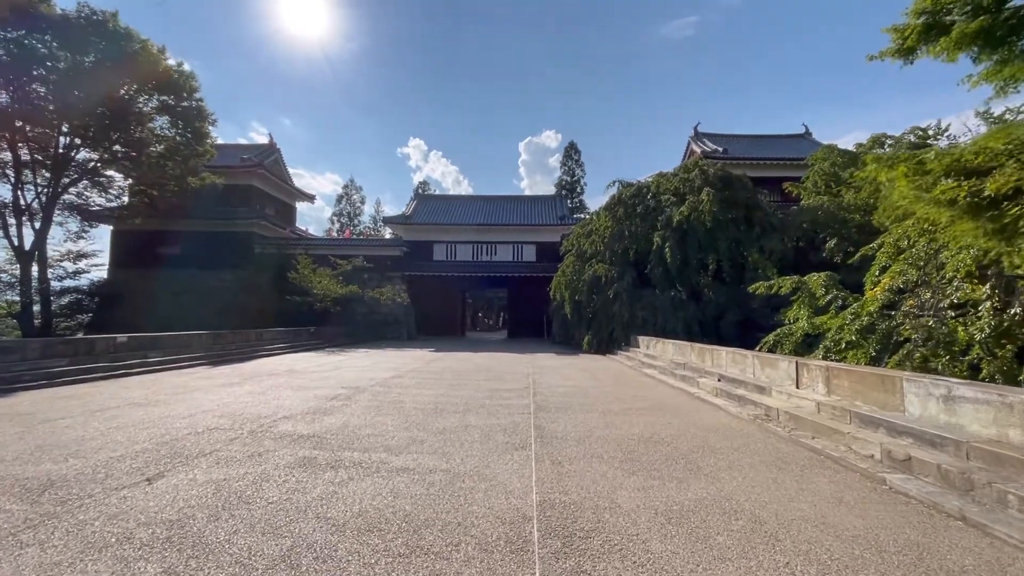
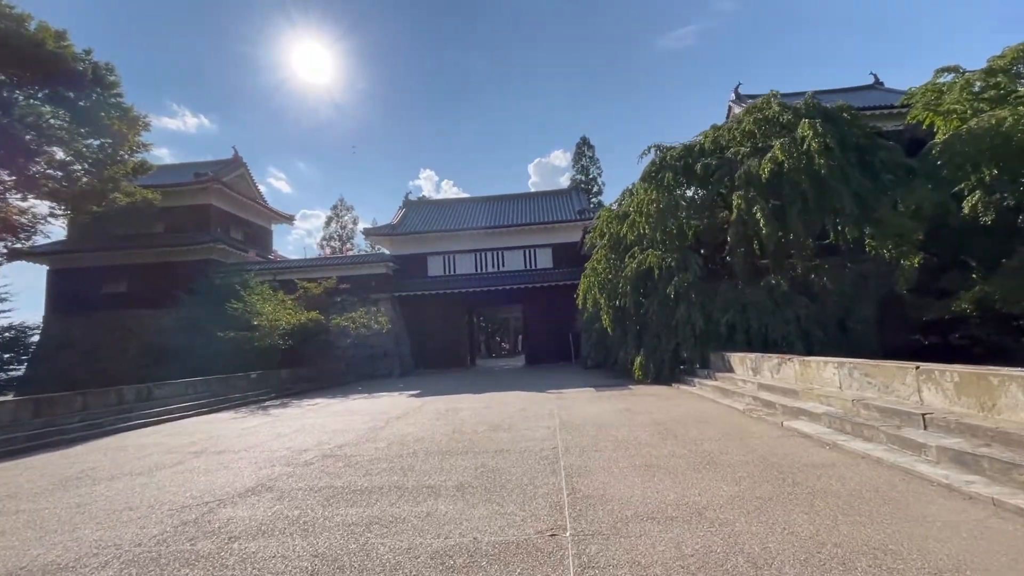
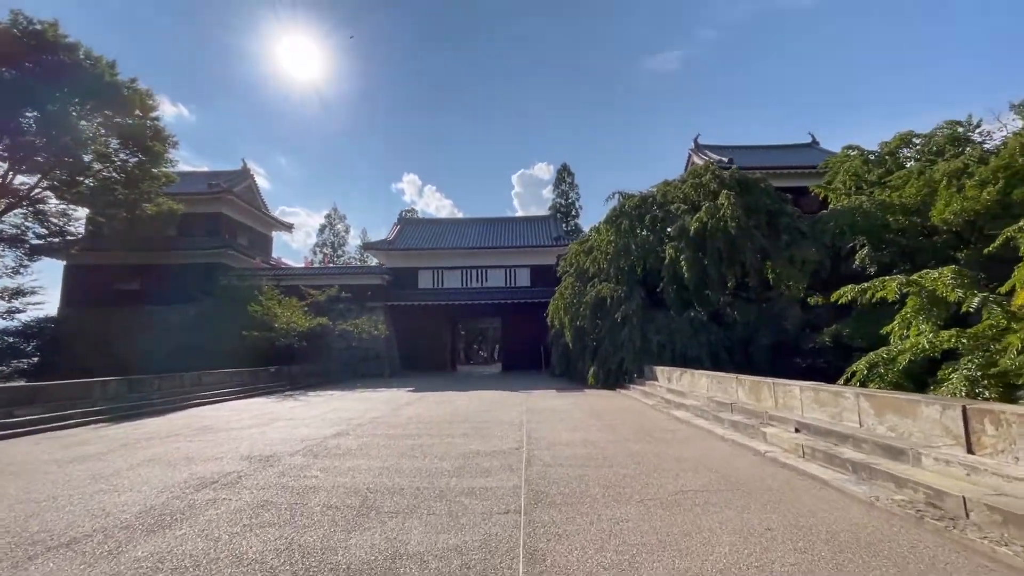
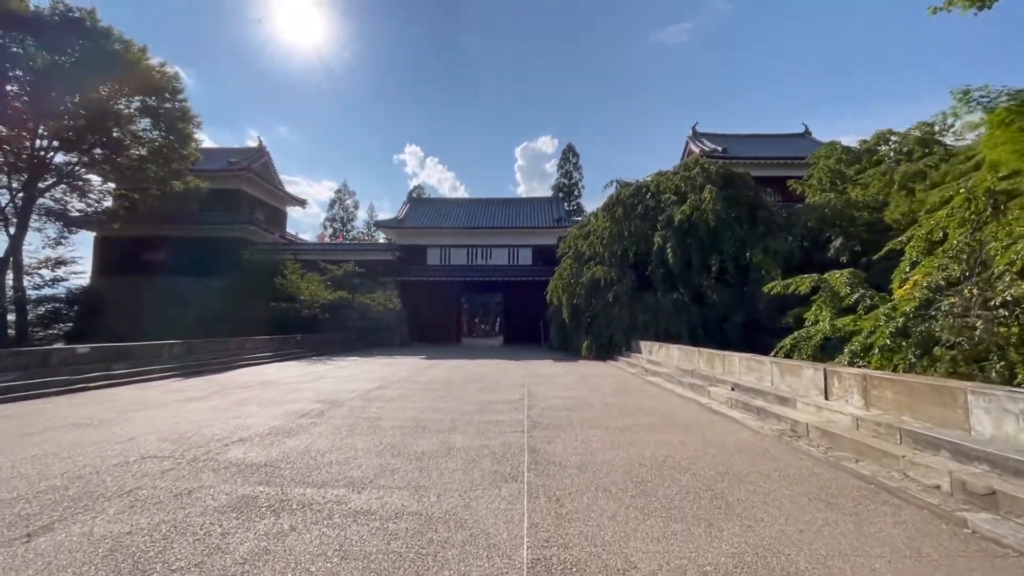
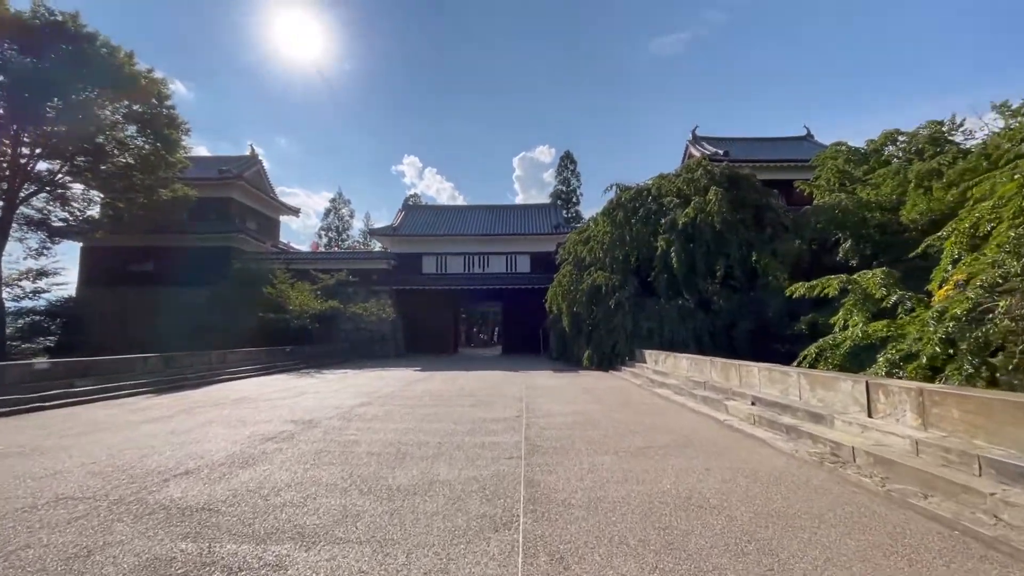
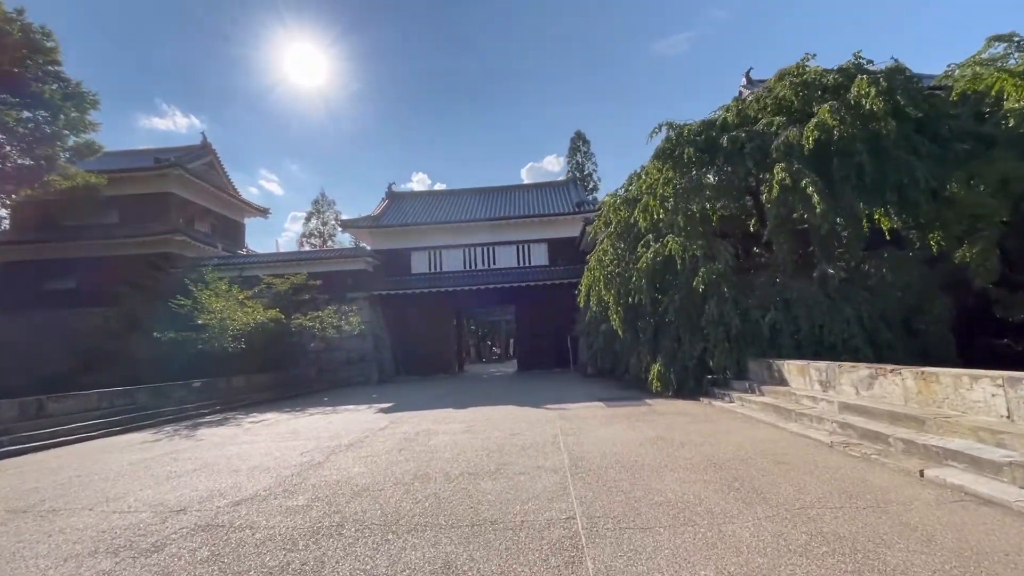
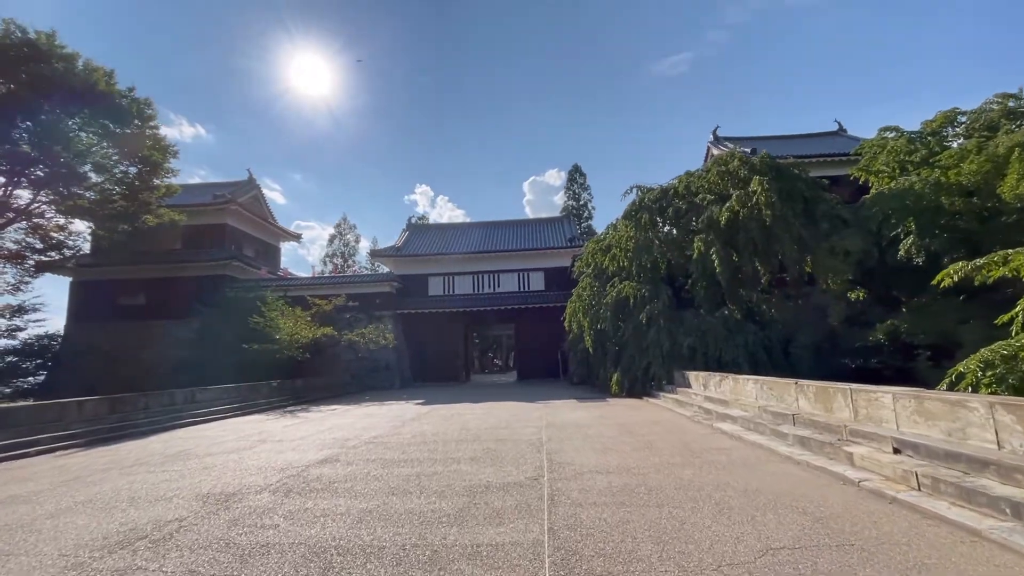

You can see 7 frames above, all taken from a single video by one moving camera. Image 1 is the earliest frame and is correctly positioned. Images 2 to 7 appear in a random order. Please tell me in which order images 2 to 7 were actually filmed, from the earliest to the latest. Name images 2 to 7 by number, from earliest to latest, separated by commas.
4, 5, 3, 7, 2, 6
